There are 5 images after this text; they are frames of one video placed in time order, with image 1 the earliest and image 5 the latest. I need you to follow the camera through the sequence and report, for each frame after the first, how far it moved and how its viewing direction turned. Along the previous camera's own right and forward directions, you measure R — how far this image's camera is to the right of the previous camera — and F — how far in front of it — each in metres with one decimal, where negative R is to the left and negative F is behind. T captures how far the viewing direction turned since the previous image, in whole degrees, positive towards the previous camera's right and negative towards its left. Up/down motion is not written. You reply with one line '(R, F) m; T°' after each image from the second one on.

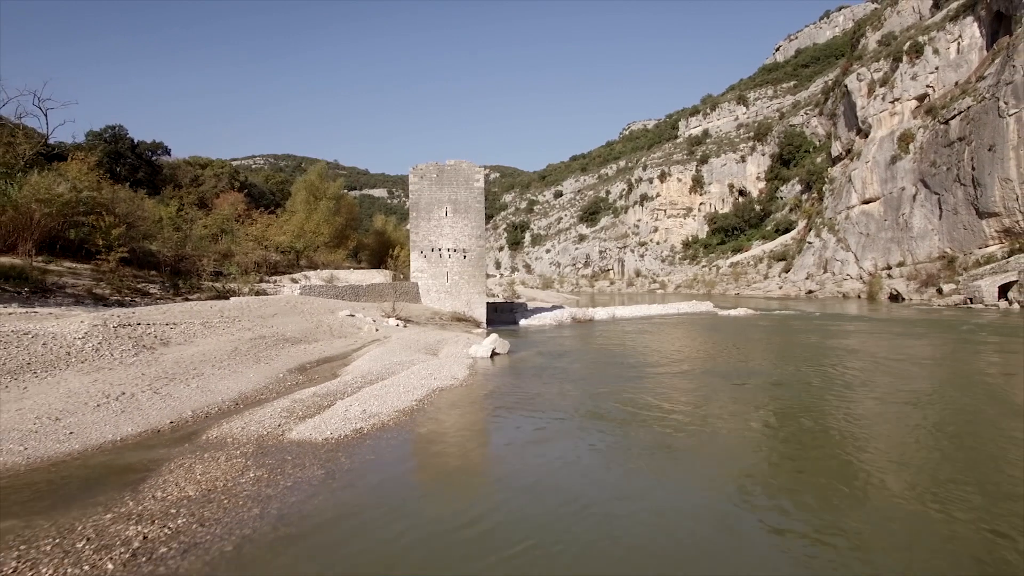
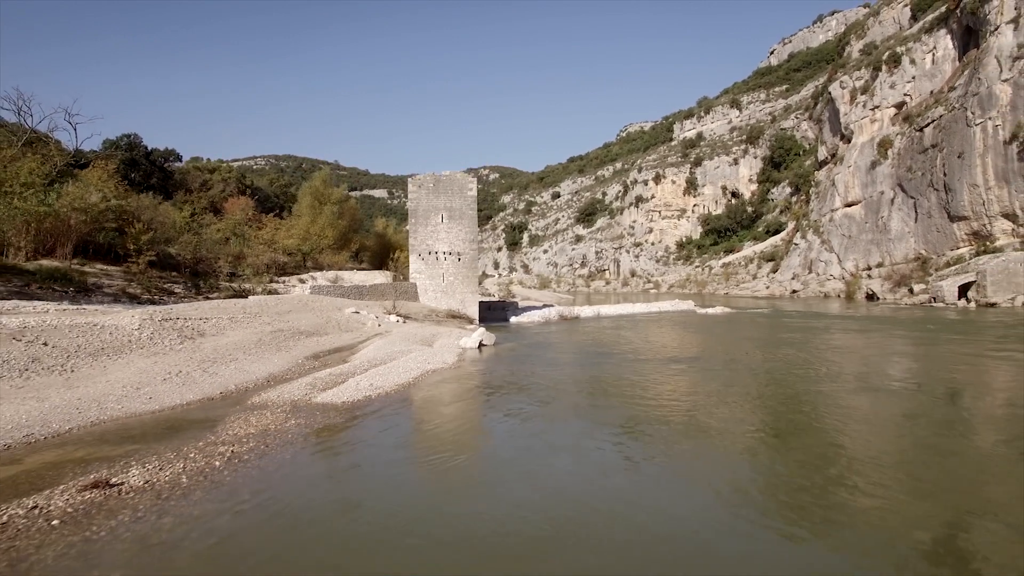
(+0.4, -1.8) m; 0°
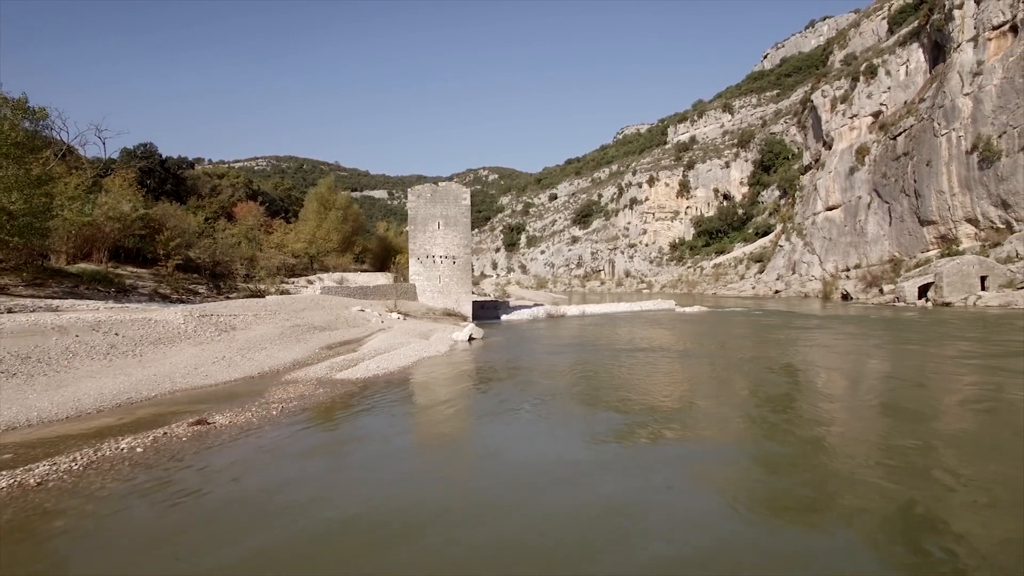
(+0.4, -2.1) m; 0°
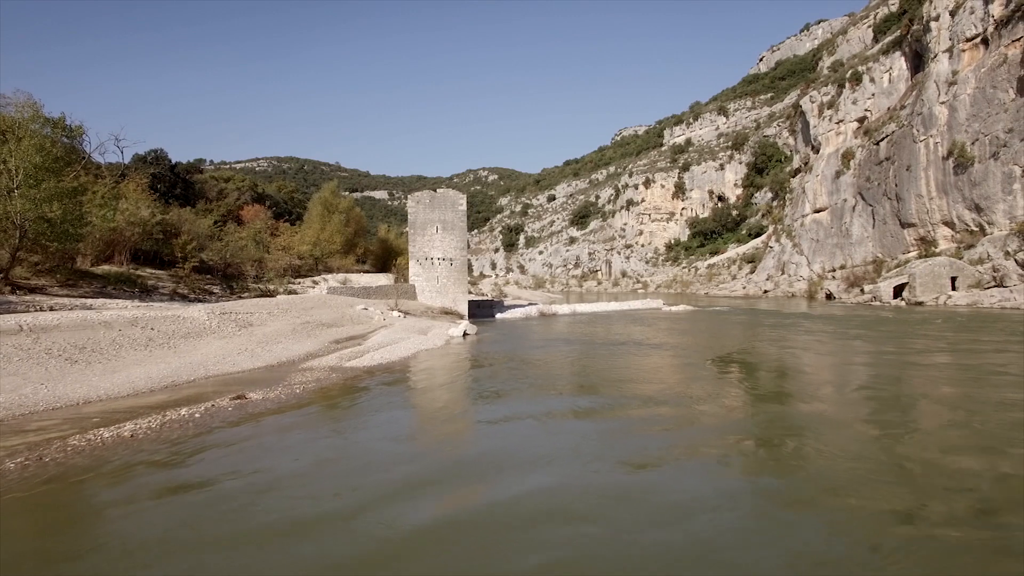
(+0.3, -1.5) m; 0°
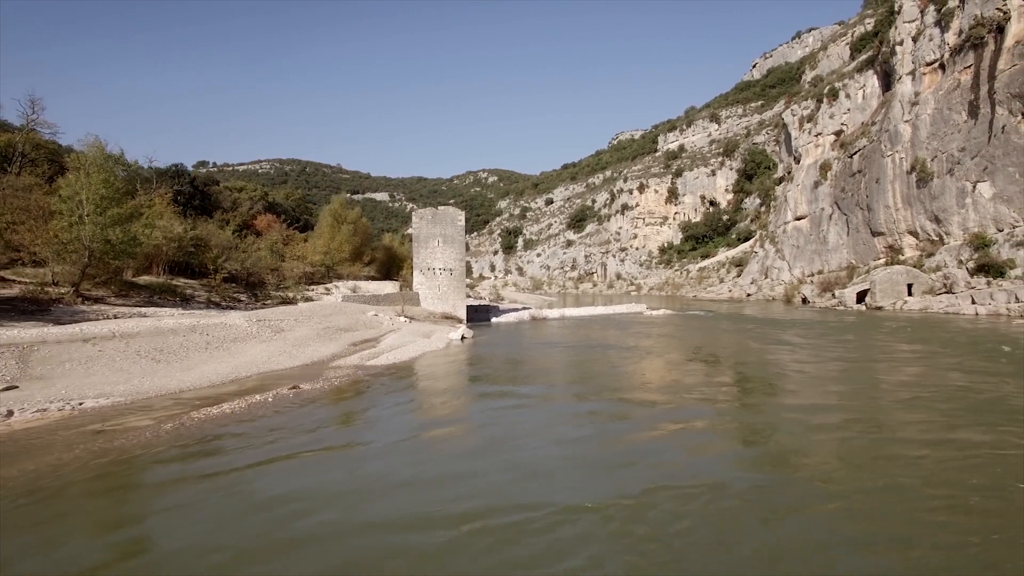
(+0.3, -2.8) m; 0°
